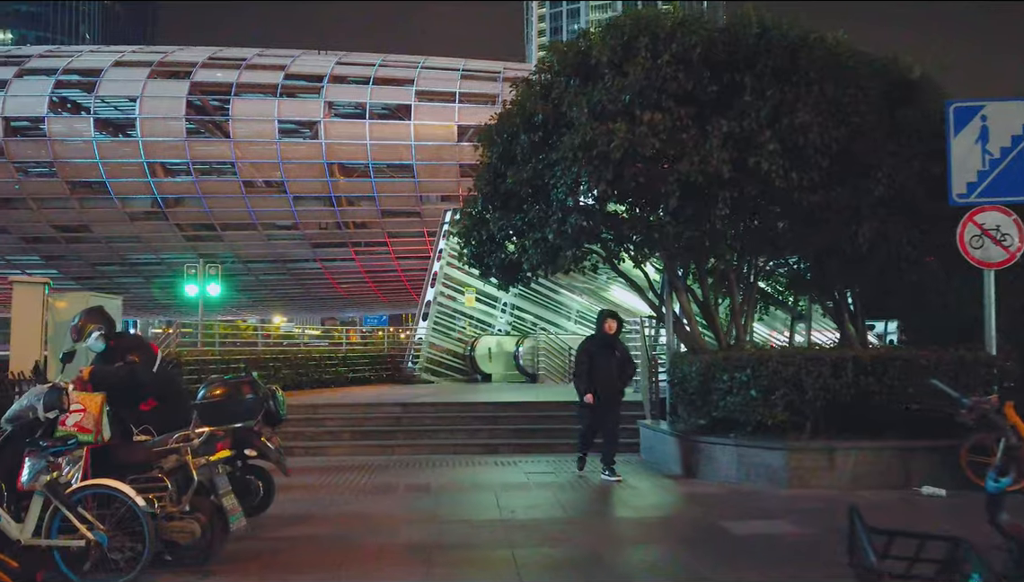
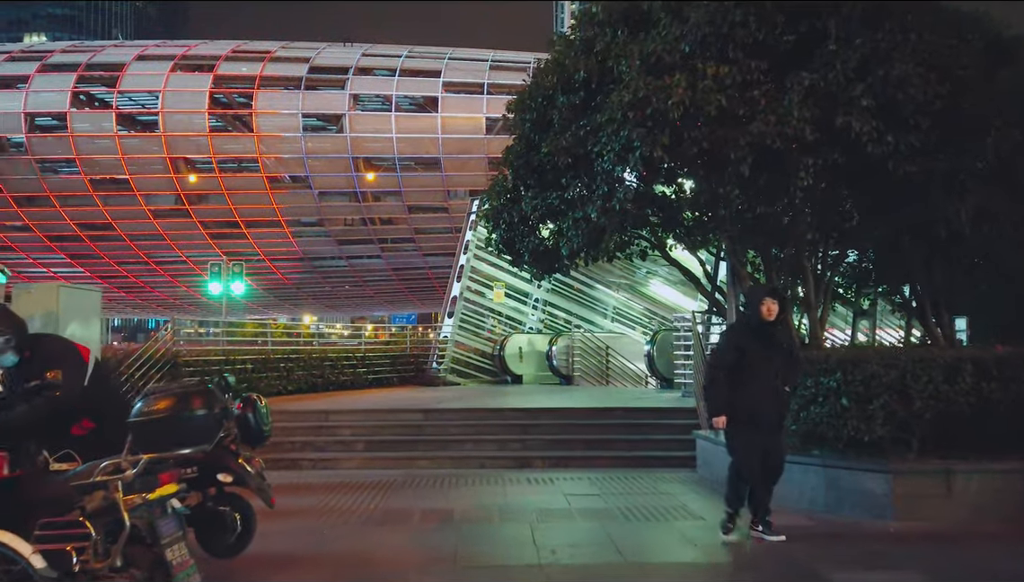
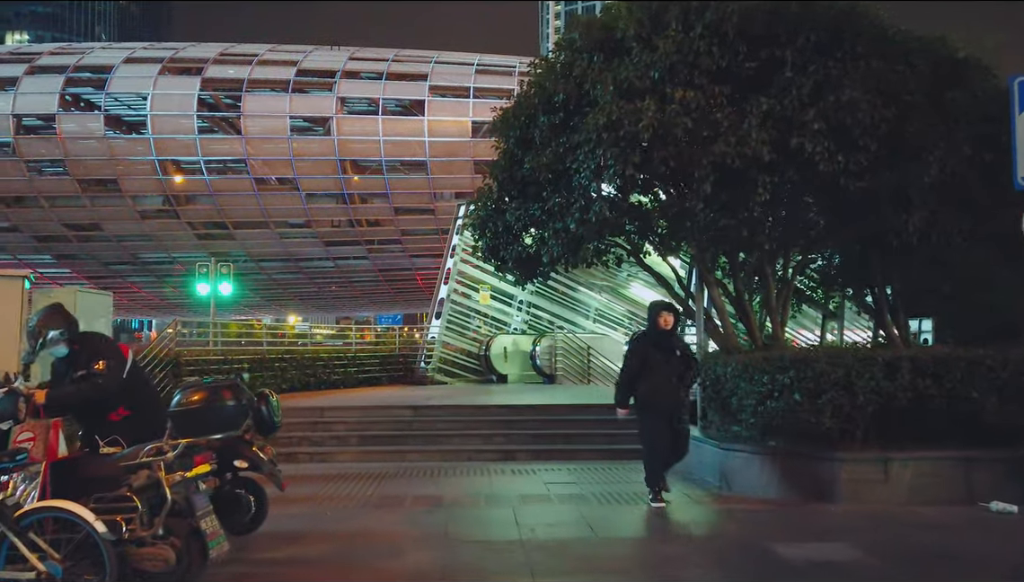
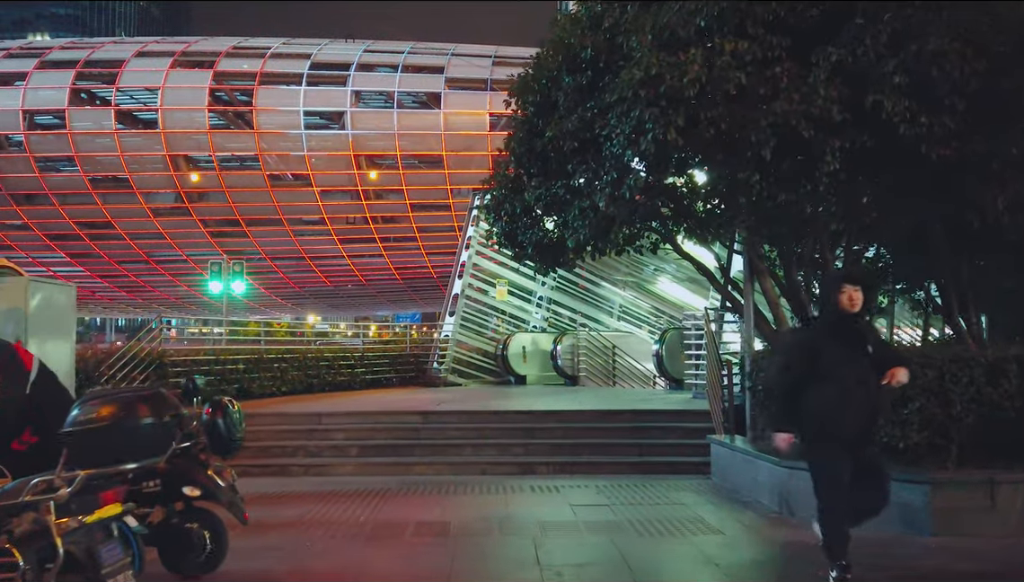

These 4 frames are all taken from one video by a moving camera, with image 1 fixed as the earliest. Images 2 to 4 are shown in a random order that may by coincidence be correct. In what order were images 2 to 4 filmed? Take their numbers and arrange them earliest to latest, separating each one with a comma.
3, 2, 4
